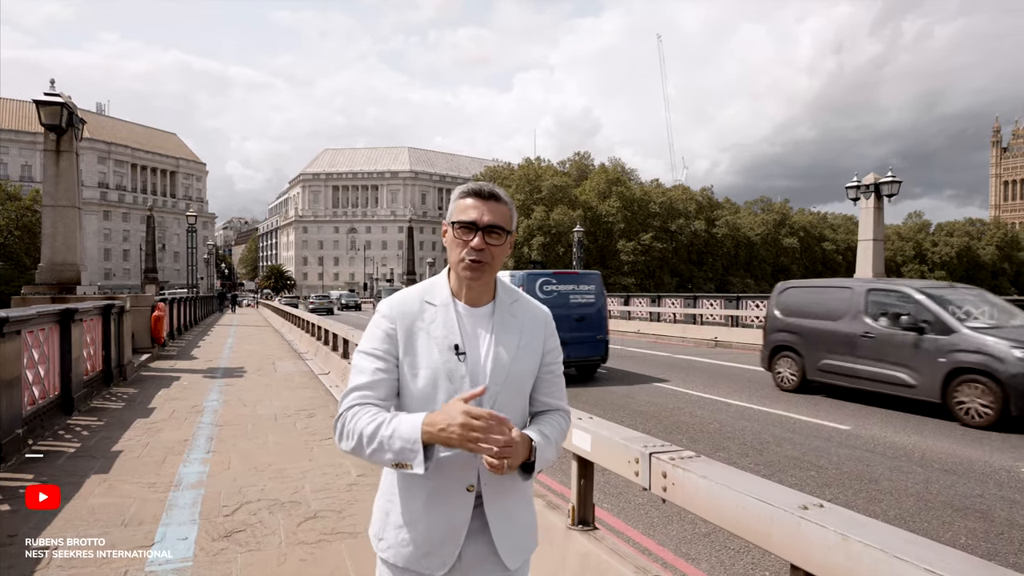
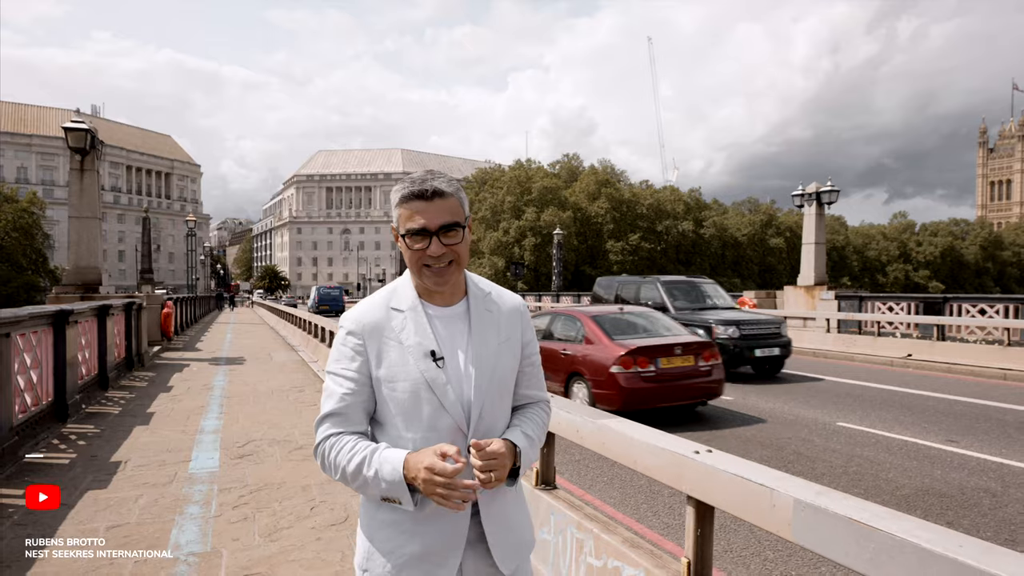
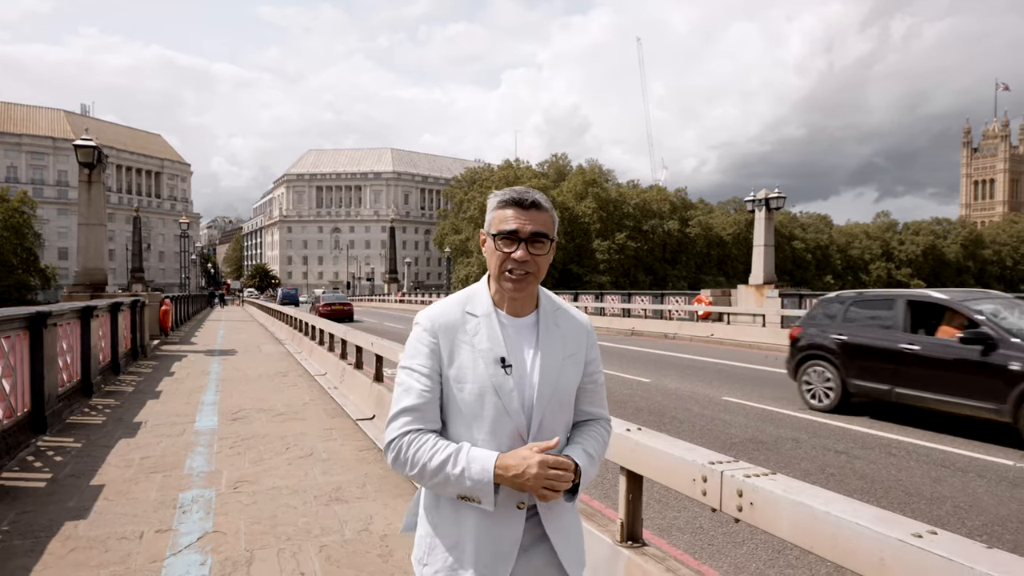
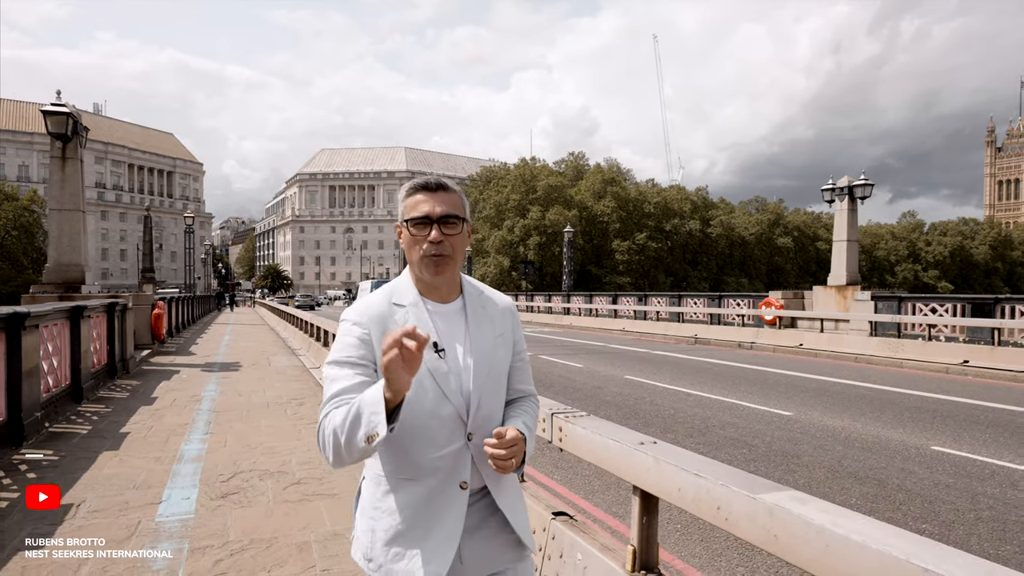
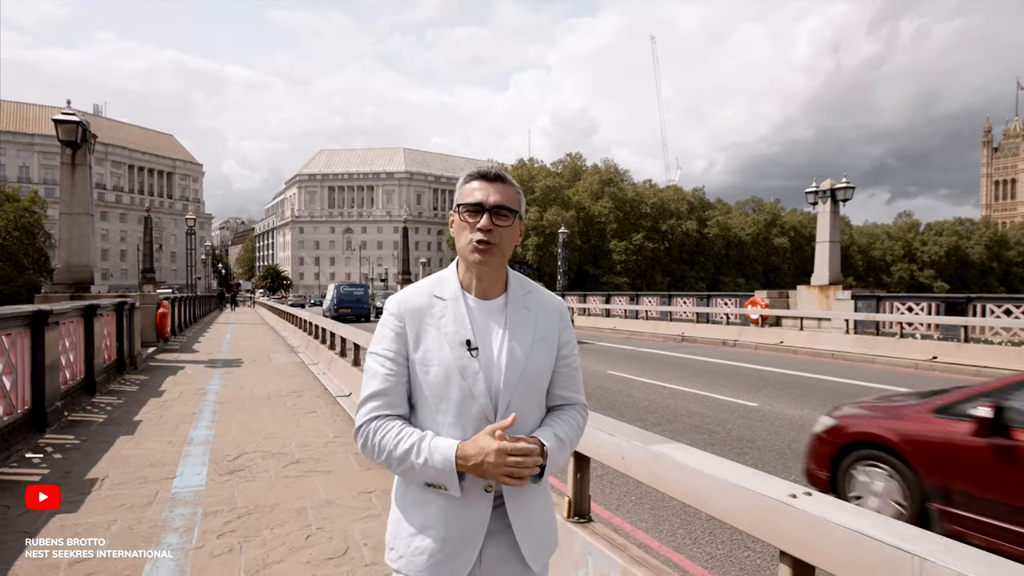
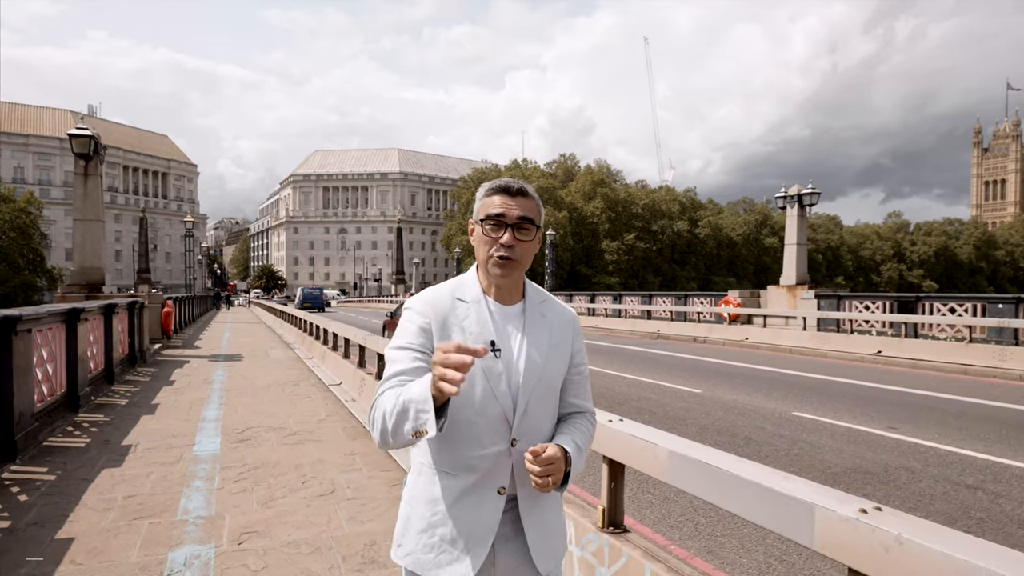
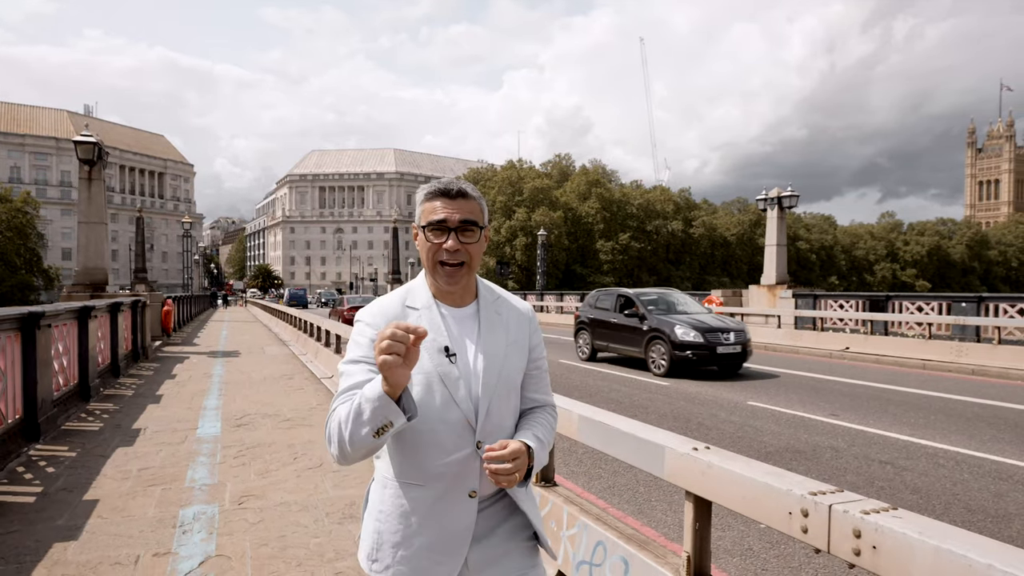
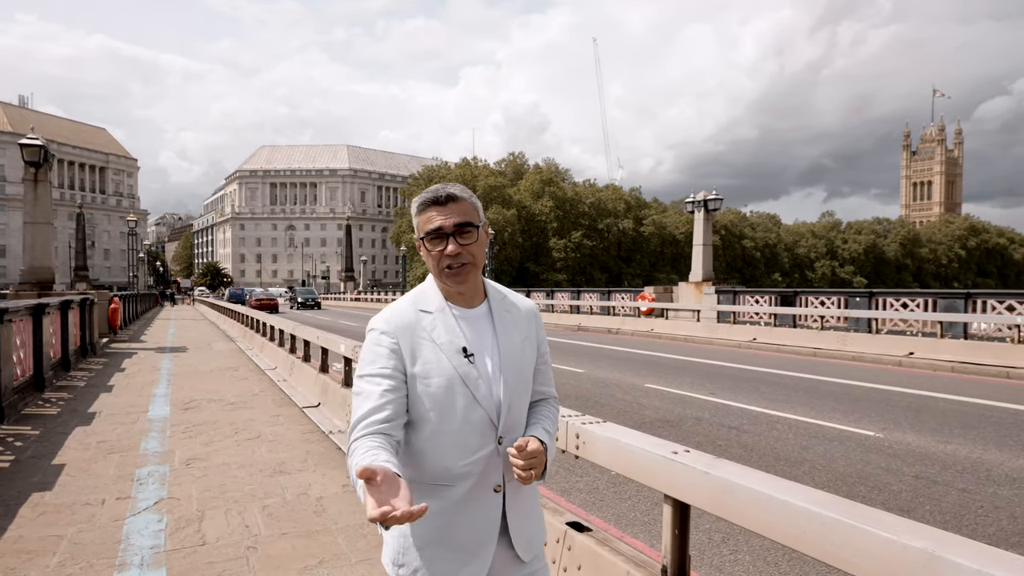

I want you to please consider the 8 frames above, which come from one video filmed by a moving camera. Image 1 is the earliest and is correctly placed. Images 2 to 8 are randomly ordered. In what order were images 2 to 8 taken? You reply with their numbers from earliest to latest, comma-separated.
4, 5, 2, 6, 7, 3, 8
